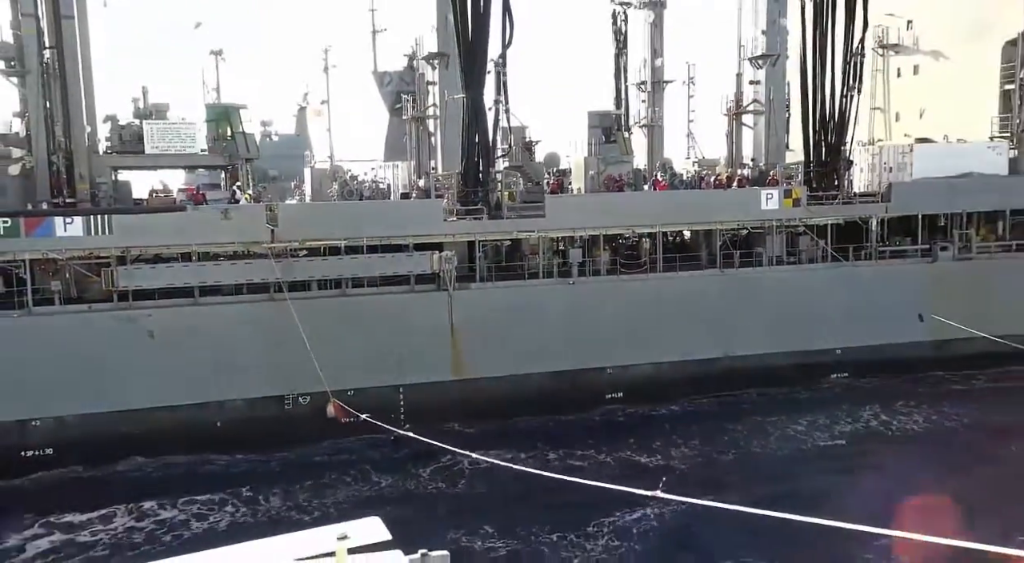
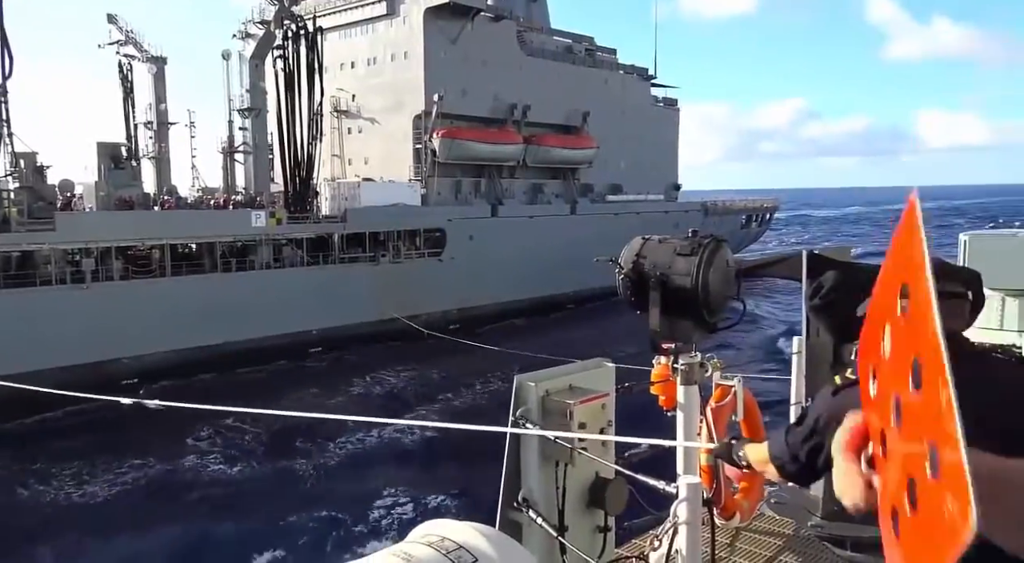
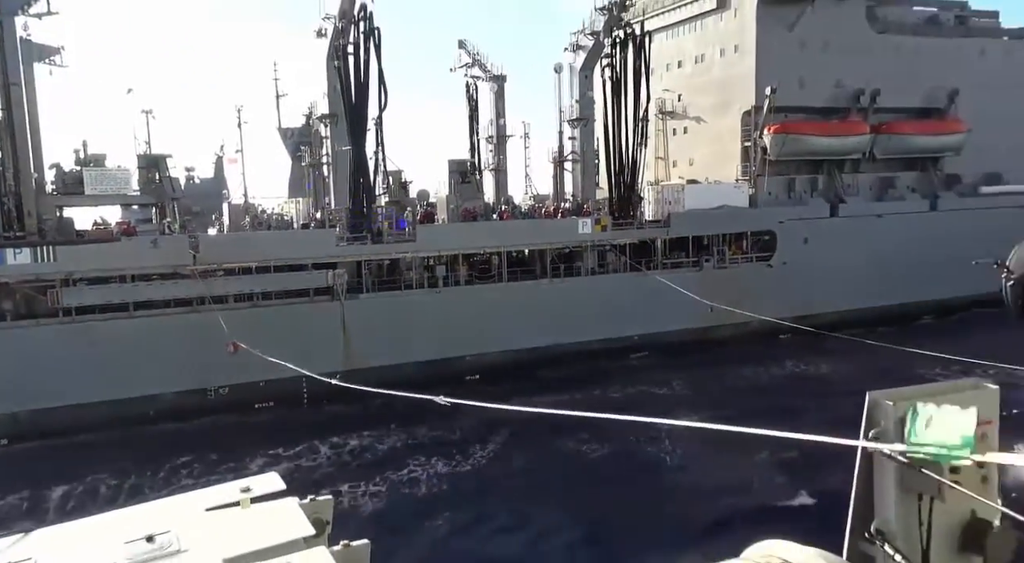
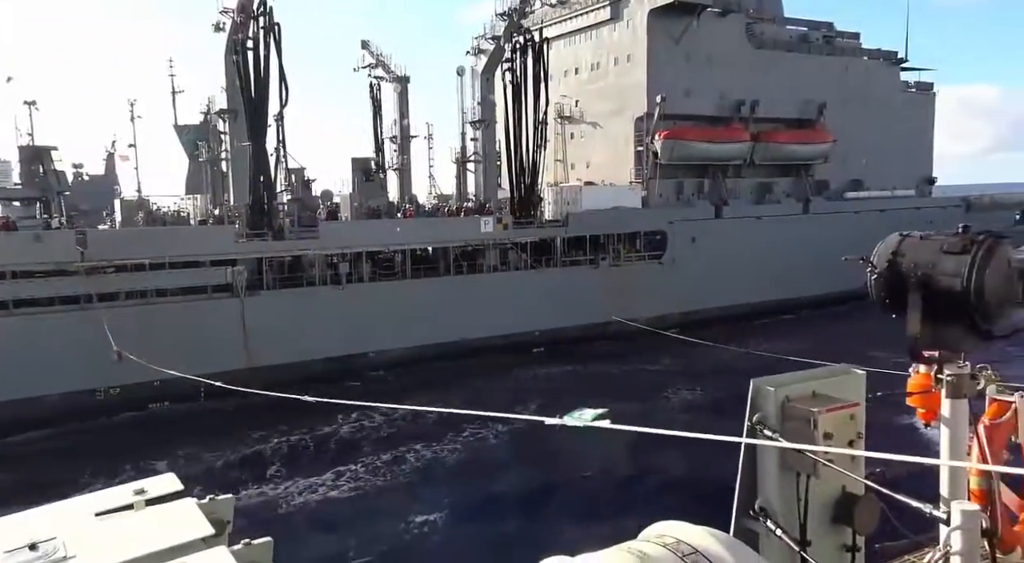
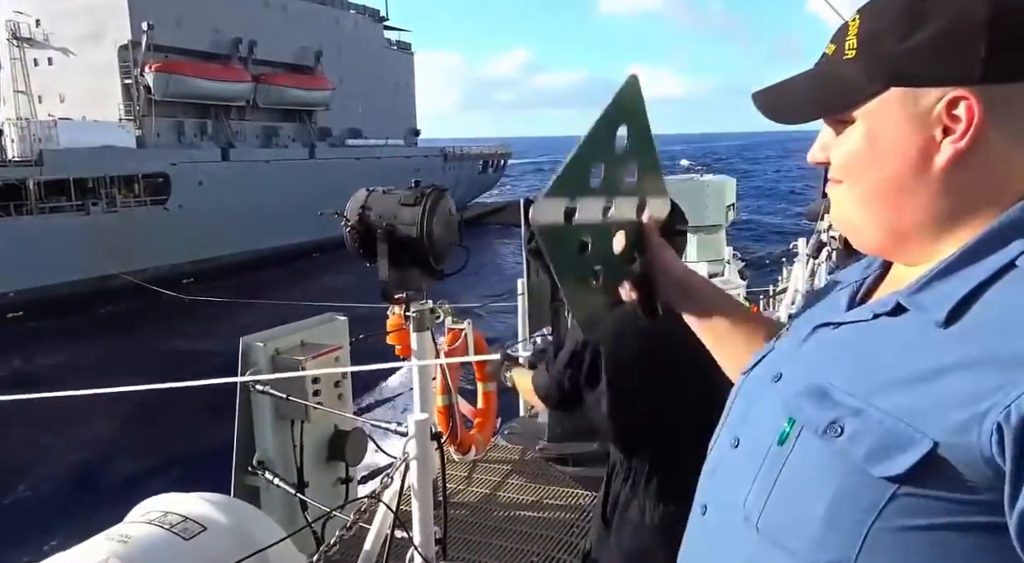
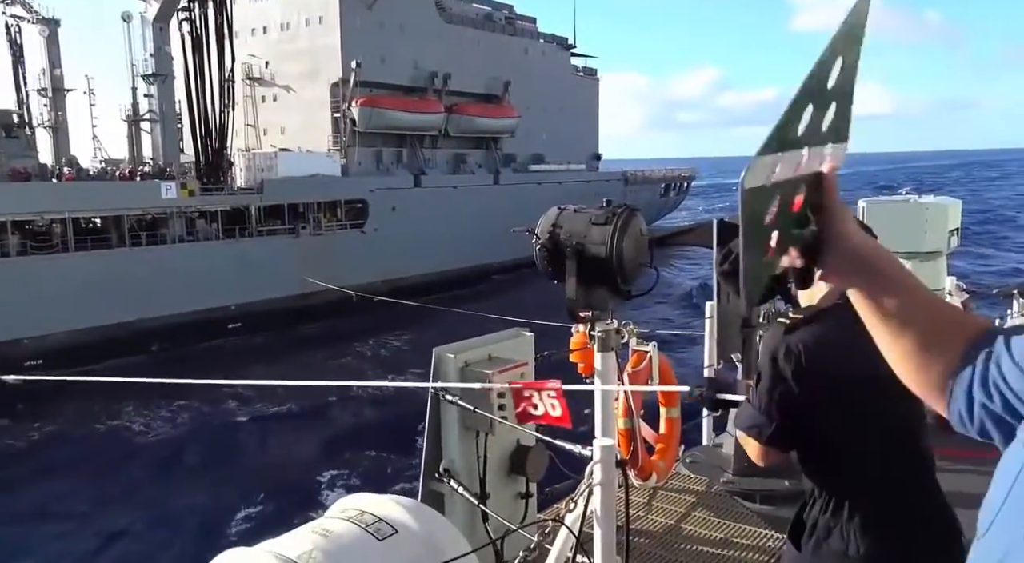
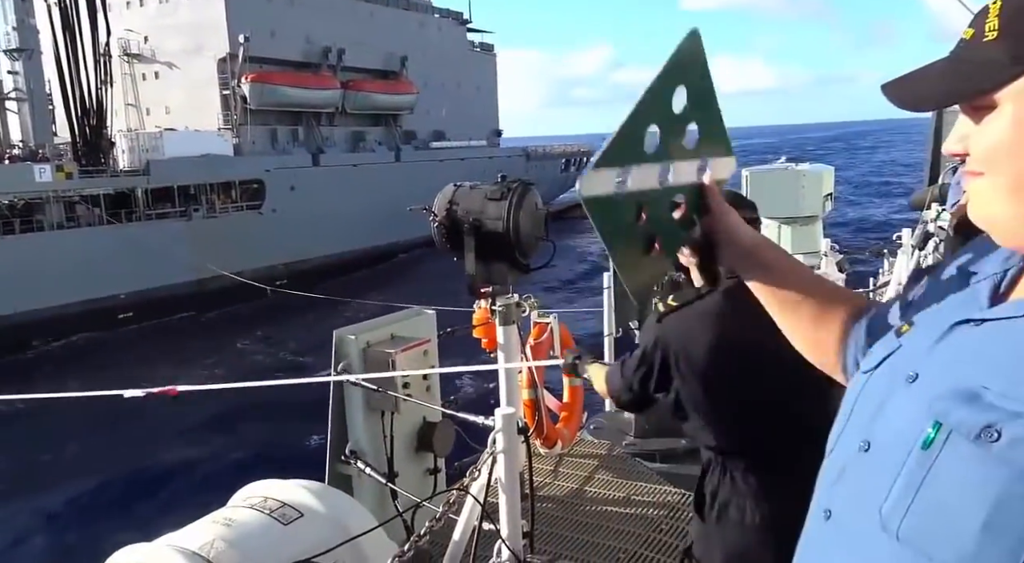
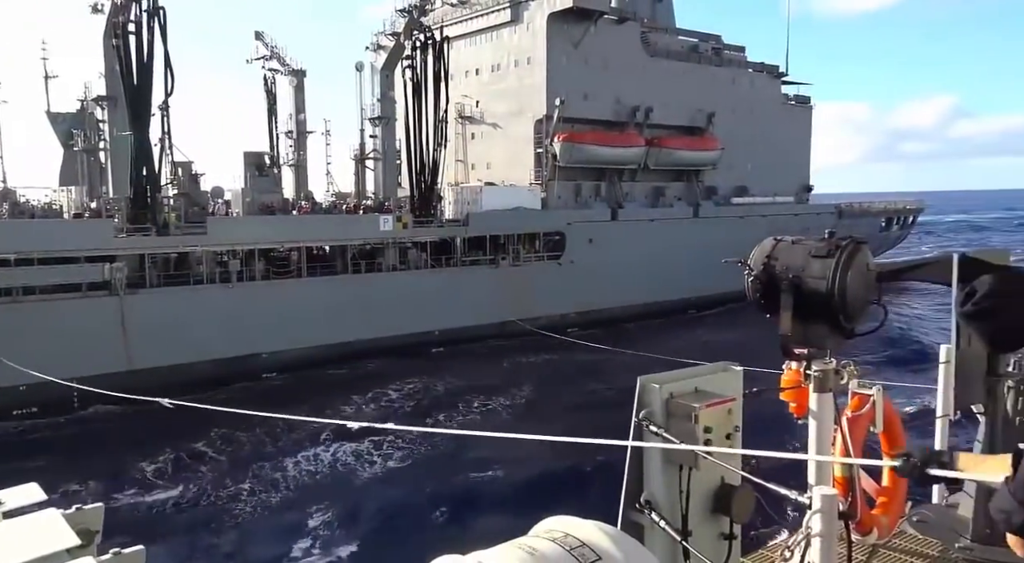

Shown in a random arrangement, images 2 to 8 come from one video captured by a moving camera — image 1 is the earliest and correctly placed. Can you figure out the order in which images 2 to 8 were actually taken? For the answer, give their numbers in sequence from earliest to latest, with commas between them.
3, 4, 8, 2, 6, 7, 5
